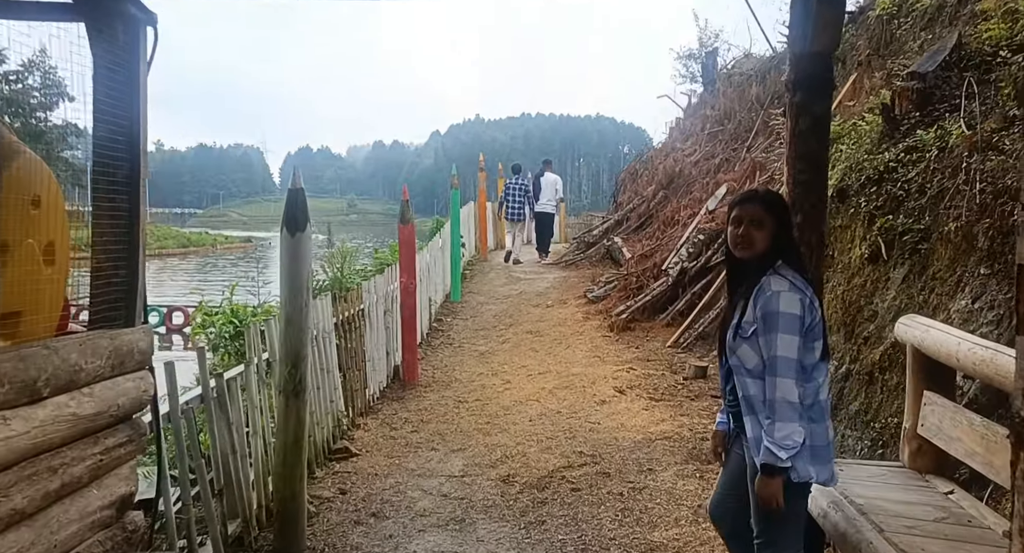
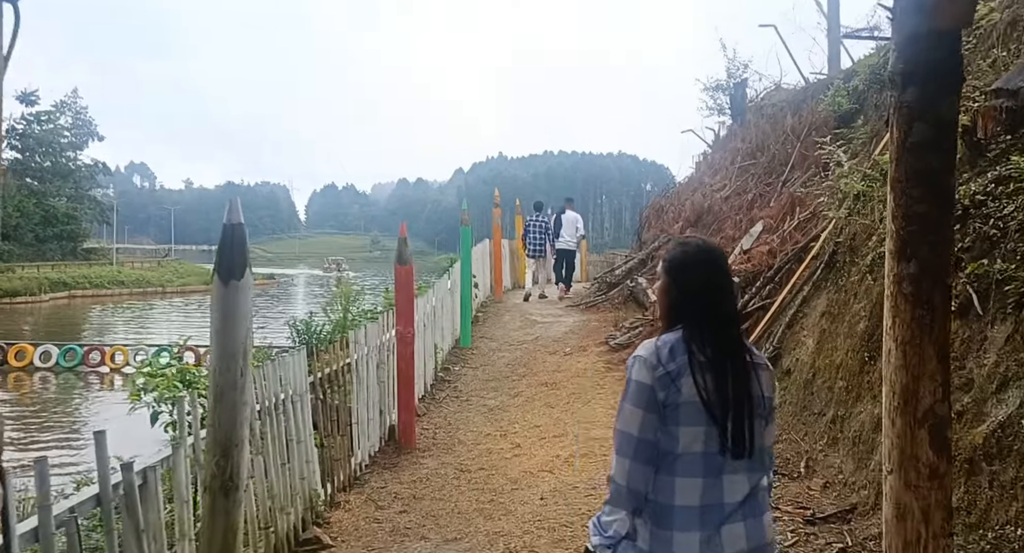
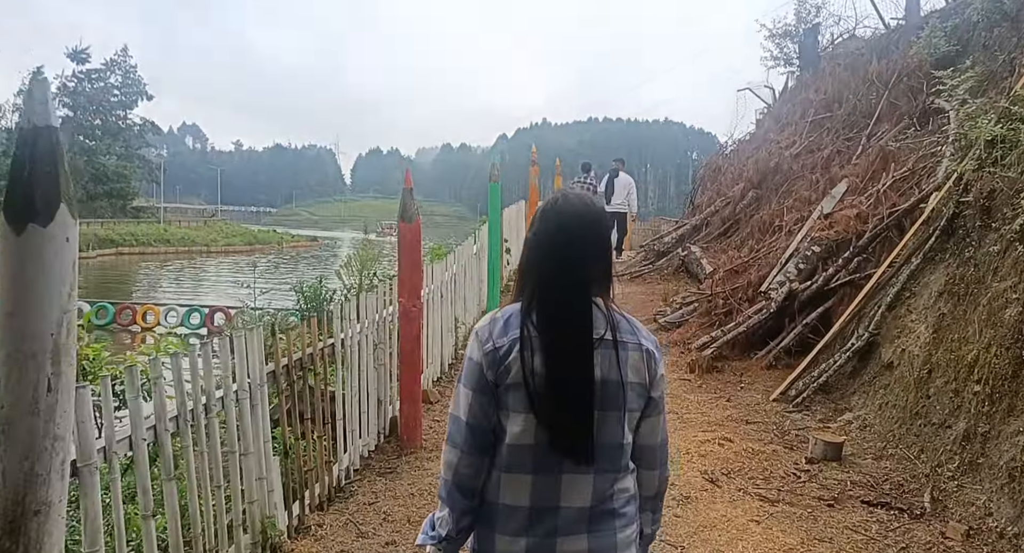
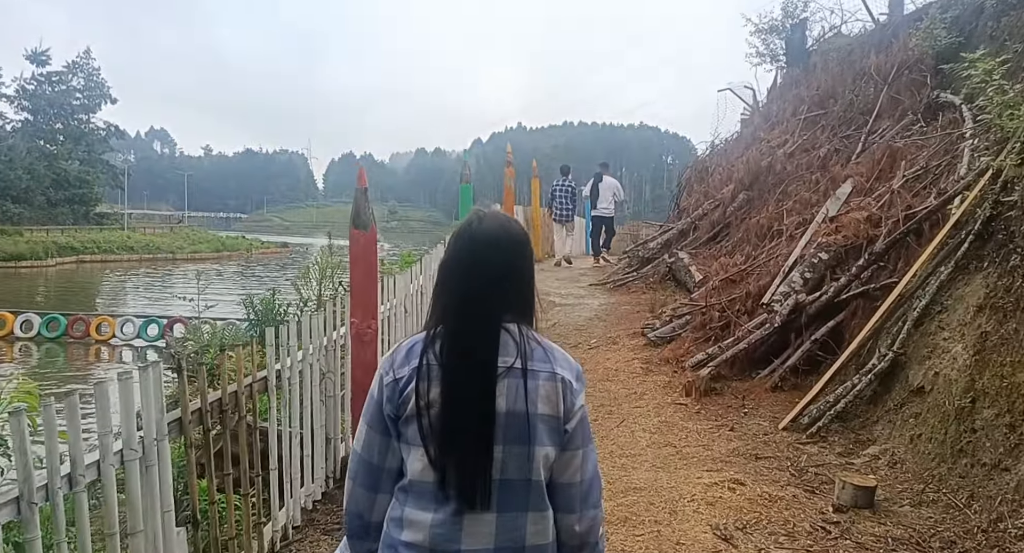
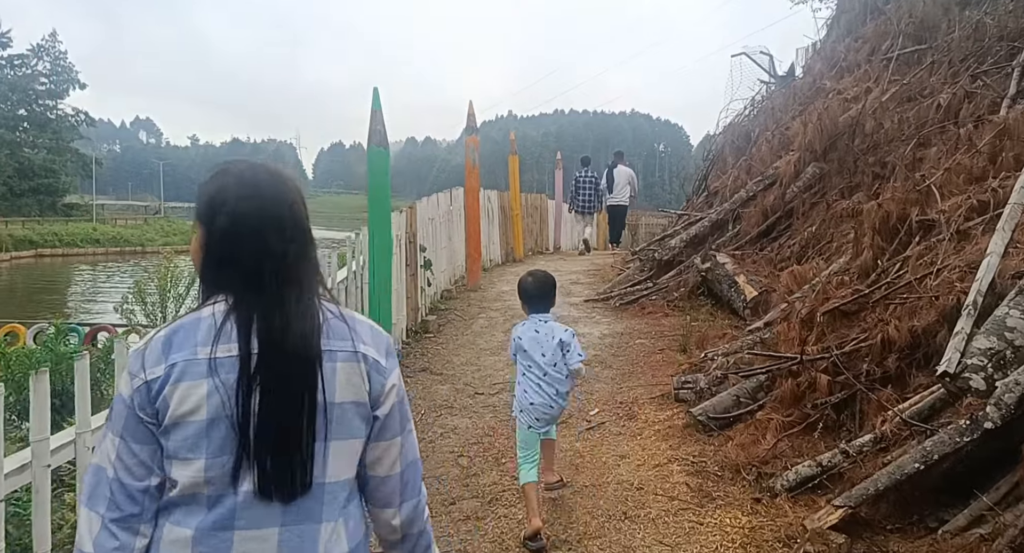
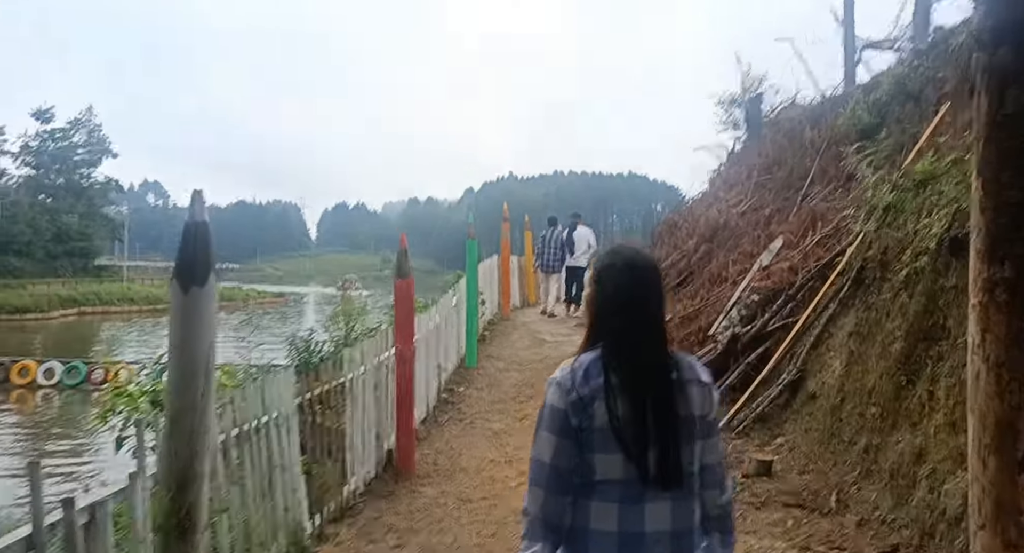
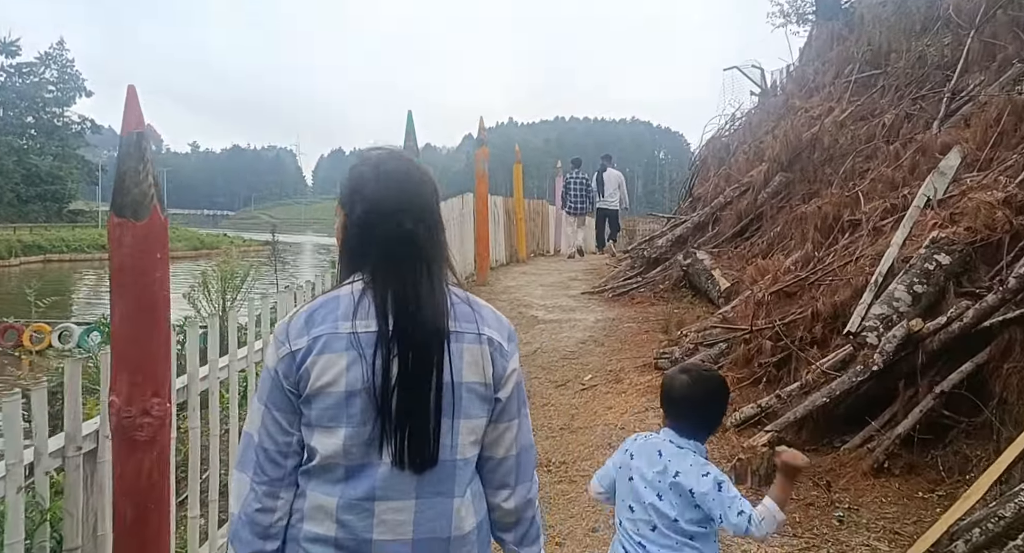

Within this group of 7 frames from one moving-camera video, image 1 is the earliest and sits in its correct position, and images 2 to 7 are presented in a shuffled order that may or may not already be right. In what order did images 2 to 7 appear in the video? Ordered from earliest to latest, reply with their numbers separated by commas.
2, 6, 3, 4, 7, 5
